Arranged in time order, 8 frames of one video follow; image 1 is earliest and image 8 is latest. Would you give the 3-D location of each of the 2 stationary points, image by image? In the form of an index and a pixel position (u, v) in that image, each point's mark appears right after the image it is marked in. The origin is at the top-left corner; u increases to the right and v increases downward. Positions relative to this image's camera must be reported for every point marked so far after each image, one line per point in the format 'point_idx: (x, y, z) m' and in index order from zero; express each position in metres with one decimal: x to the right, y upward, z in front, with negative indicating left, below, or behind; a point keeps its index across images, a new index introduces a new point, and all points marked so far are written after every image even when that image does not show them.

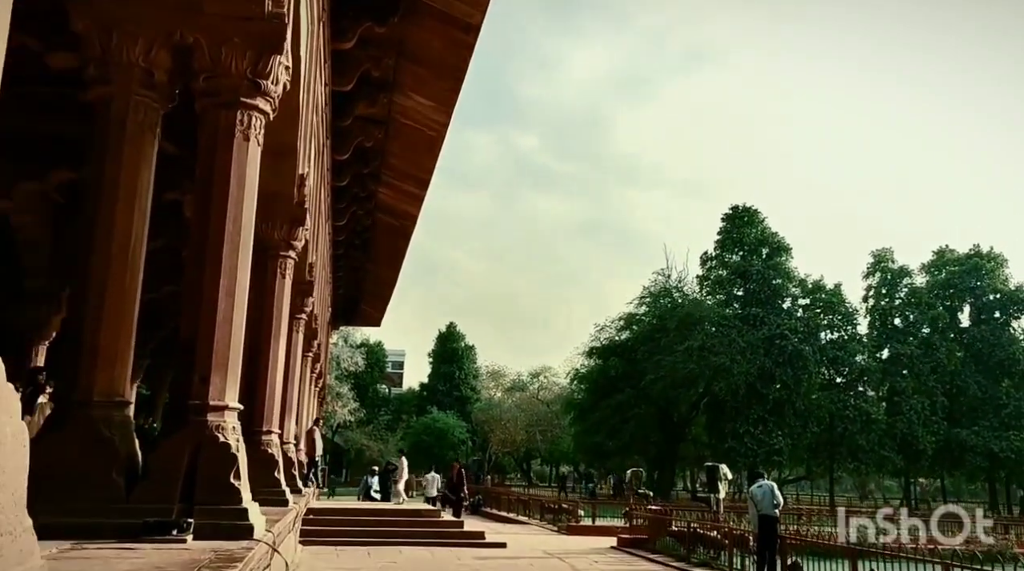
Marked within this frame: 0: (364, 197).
0: (-2.3, +1.4, +16.9) m
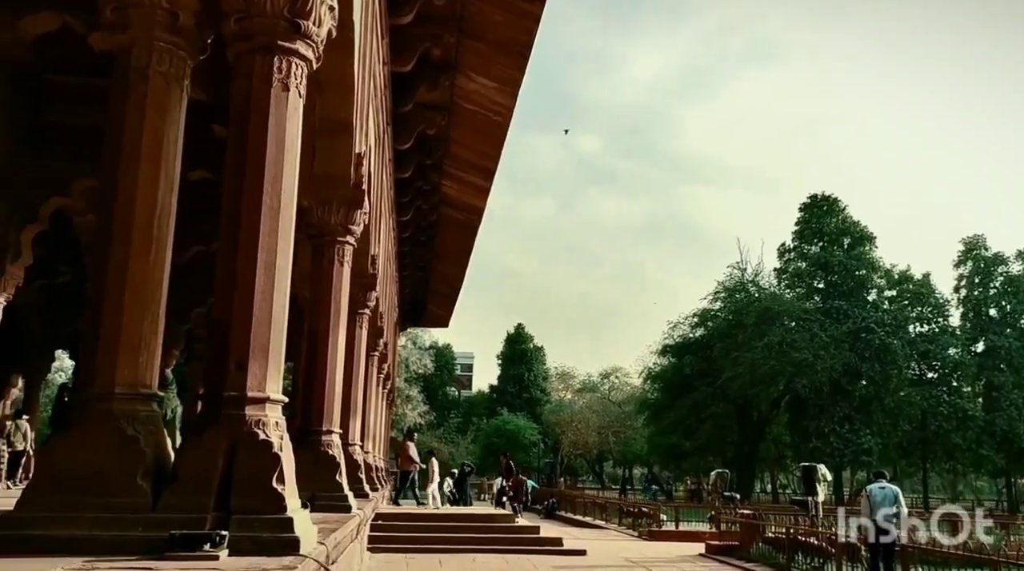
0: (-1.2, +1.4, +16.3) m
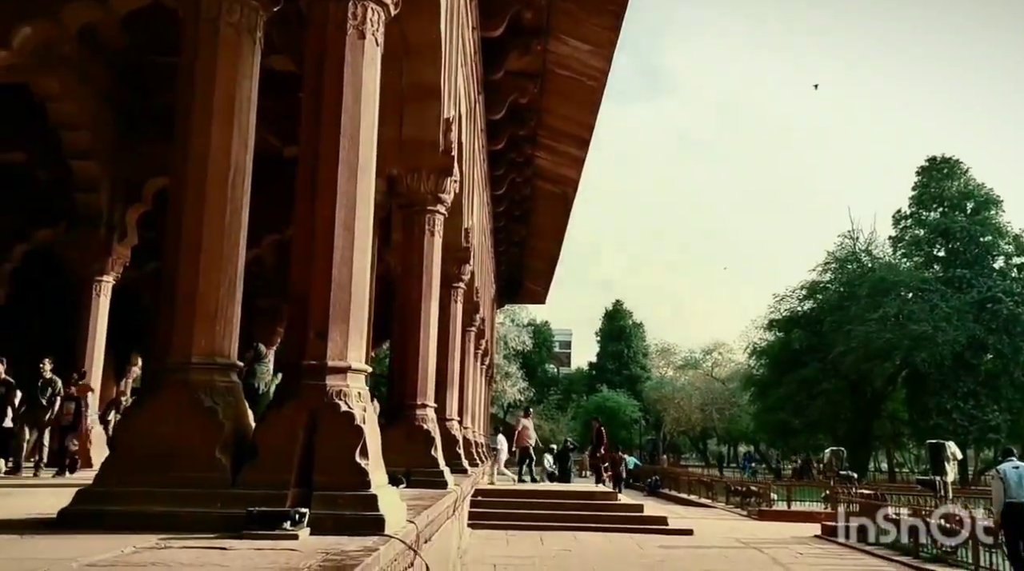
0: (+0.2, +1.8, +16.0) m
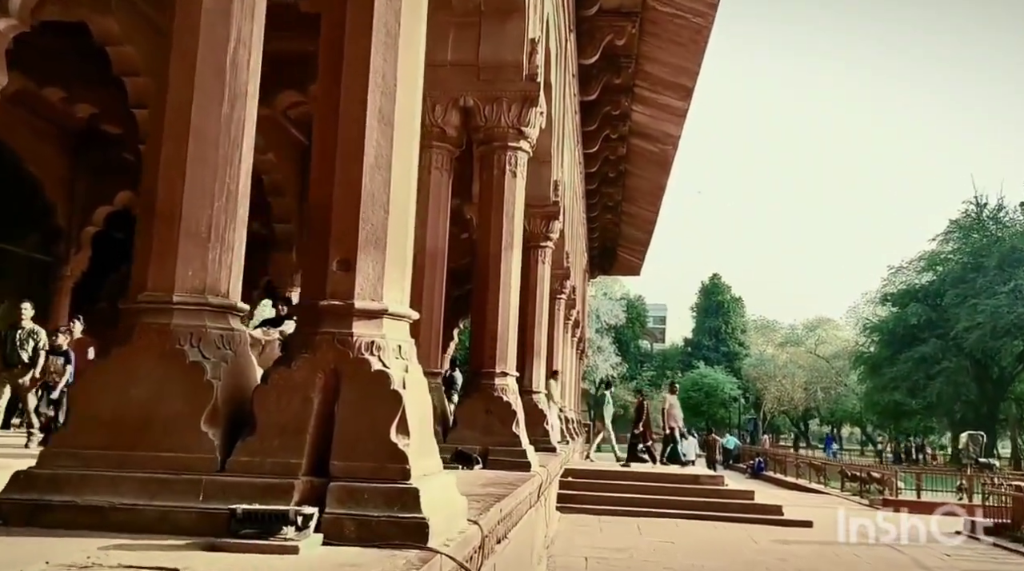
0: (+1.5, +2.3, +14.8) m
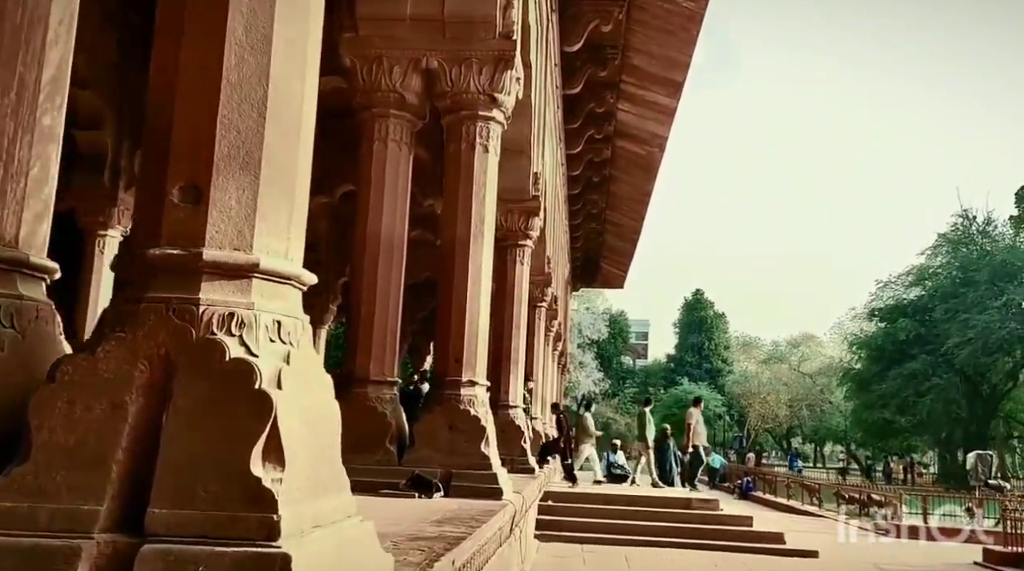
0: (+1.2, +2.2, +13.9) m
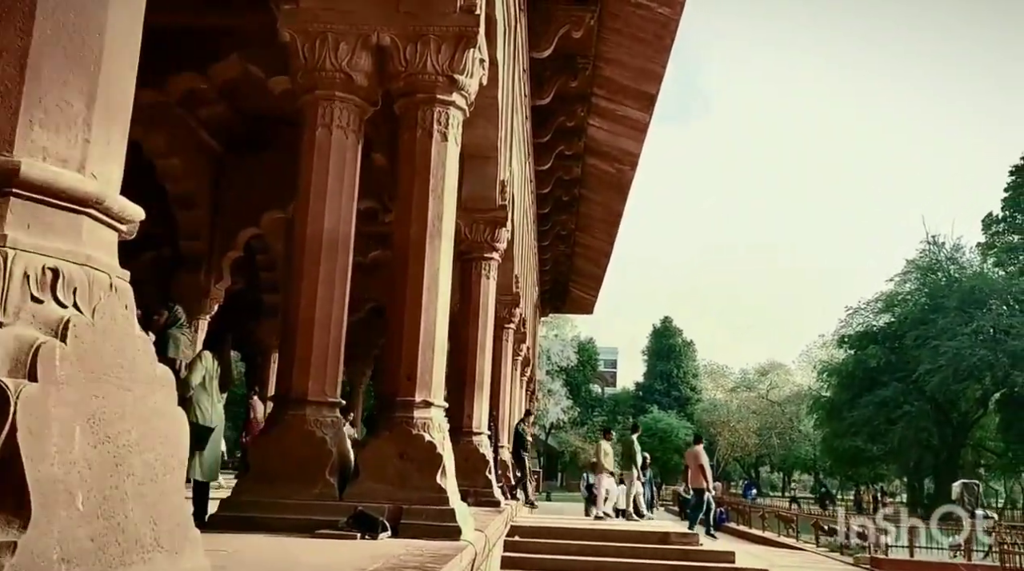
0: (+0.8, +1.9, +13.3) m
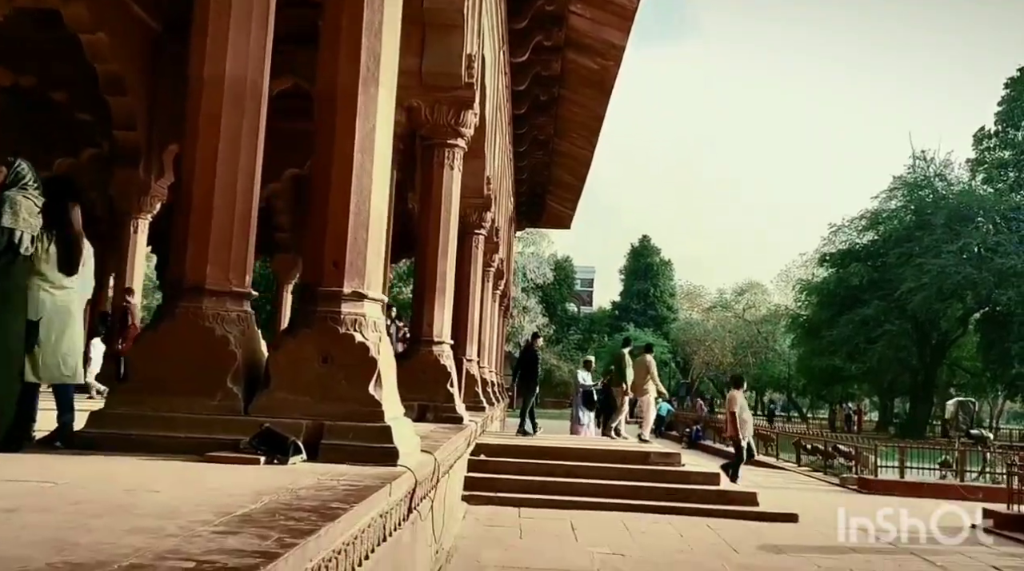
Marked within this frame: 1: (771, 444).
0: (+0.5, +3.0, +12.3) m
1: (+3.8, -2.4, +16.0) m
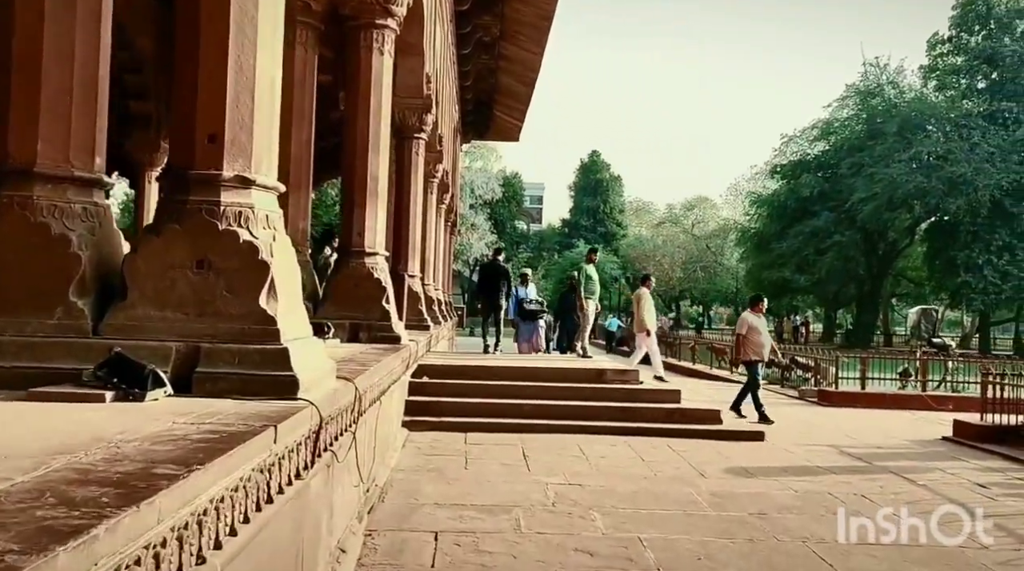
0: (-0.2, +4.0, +11.3) m
1: (+3.1, -1.1, +15.5) m
